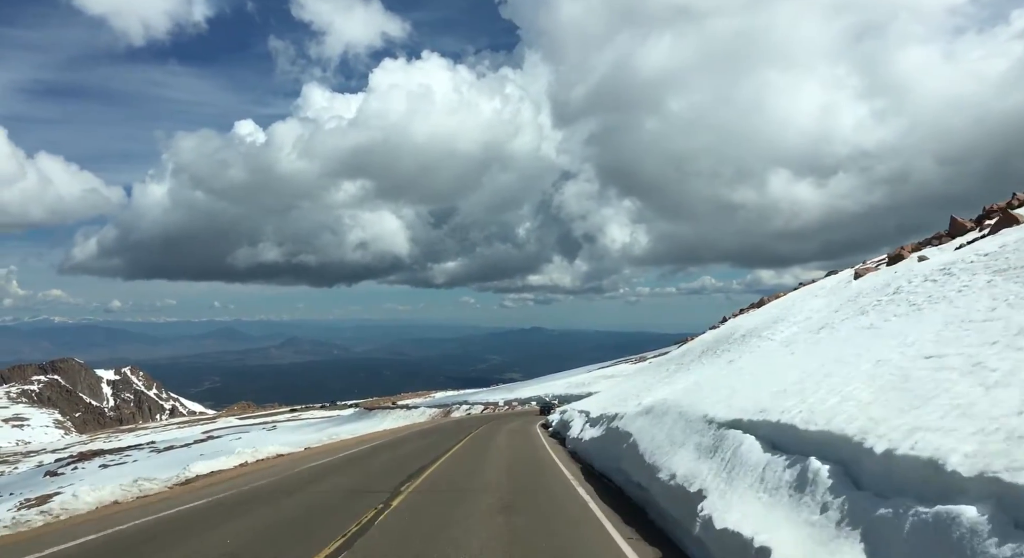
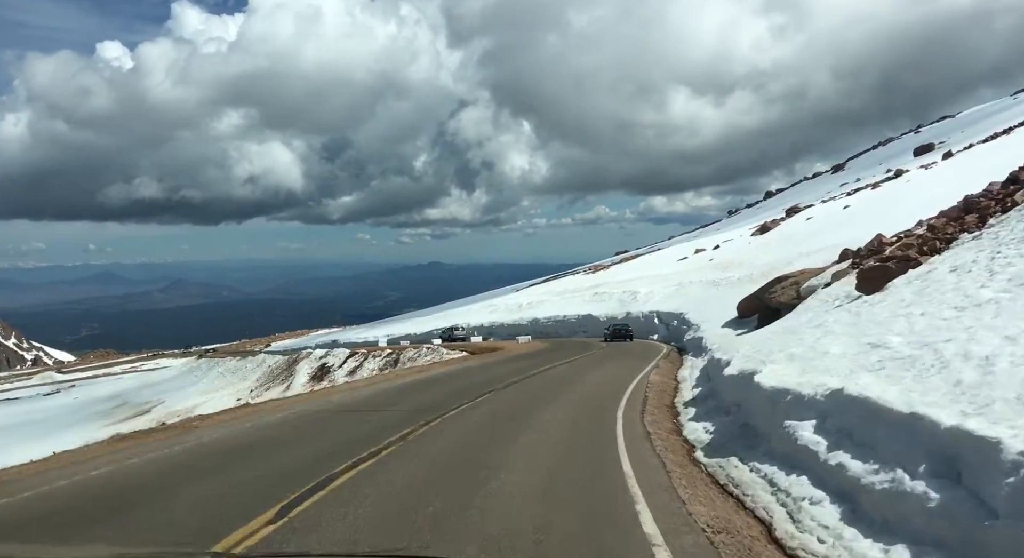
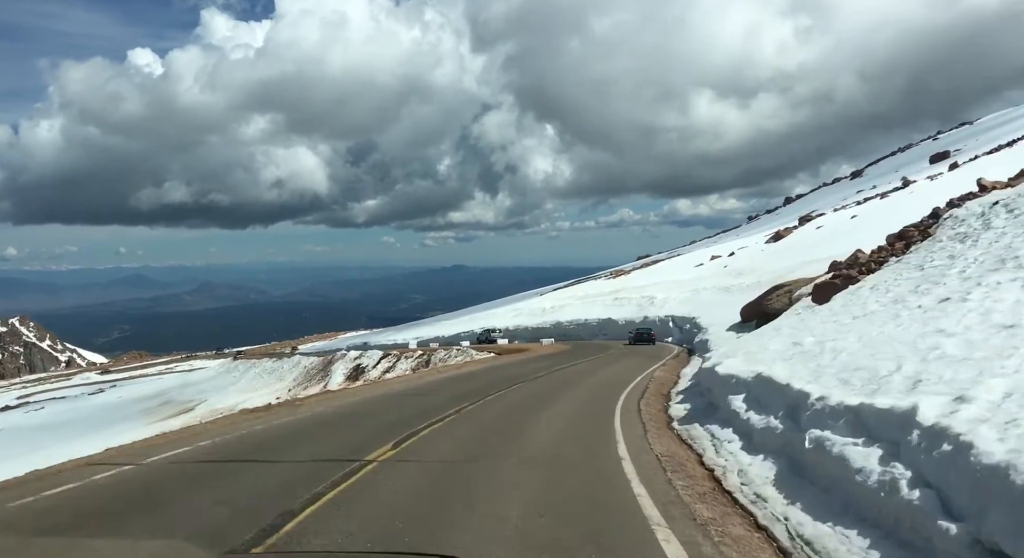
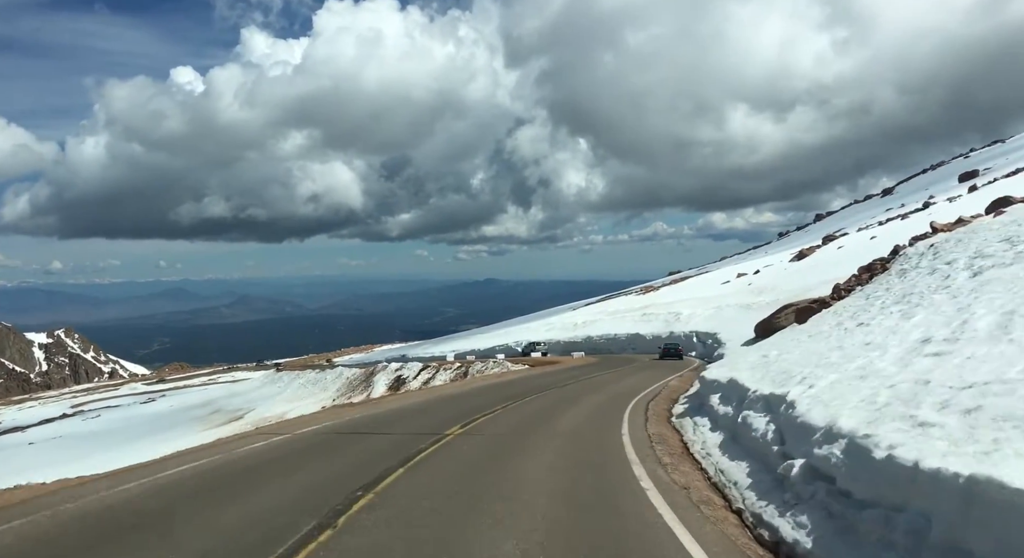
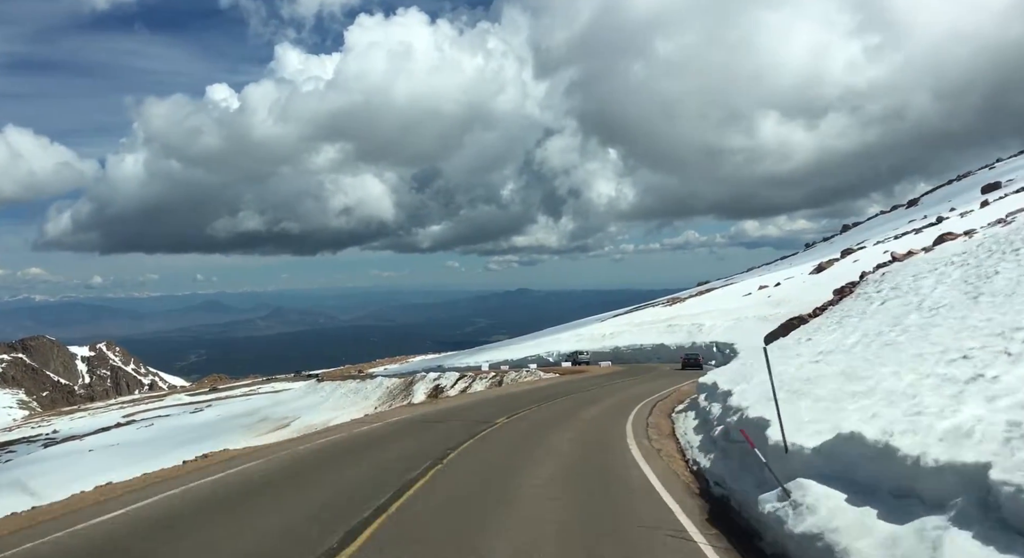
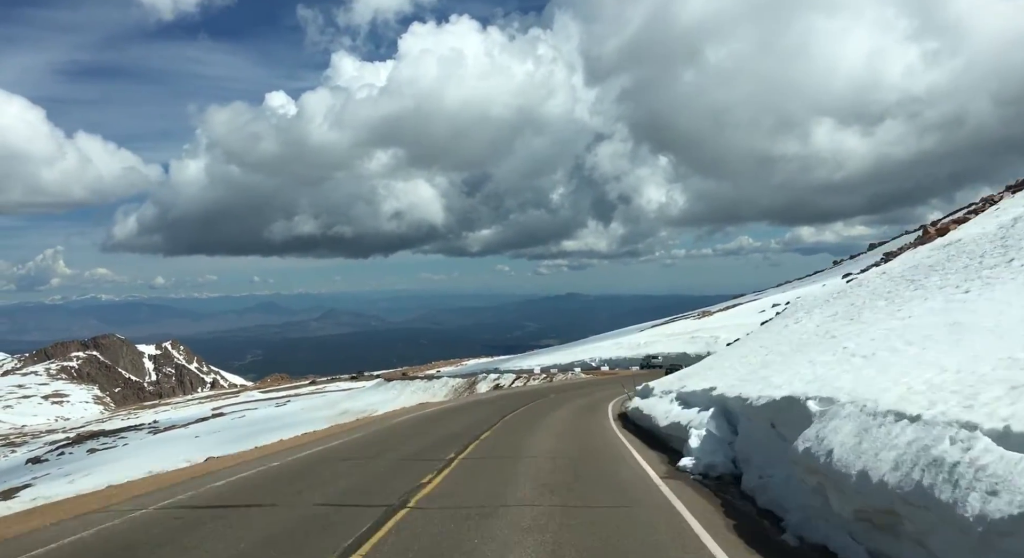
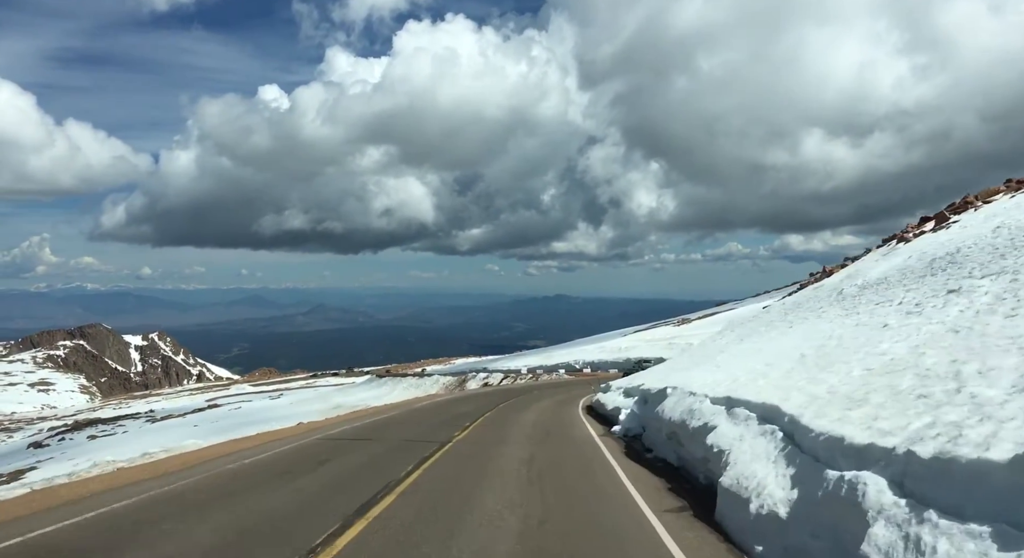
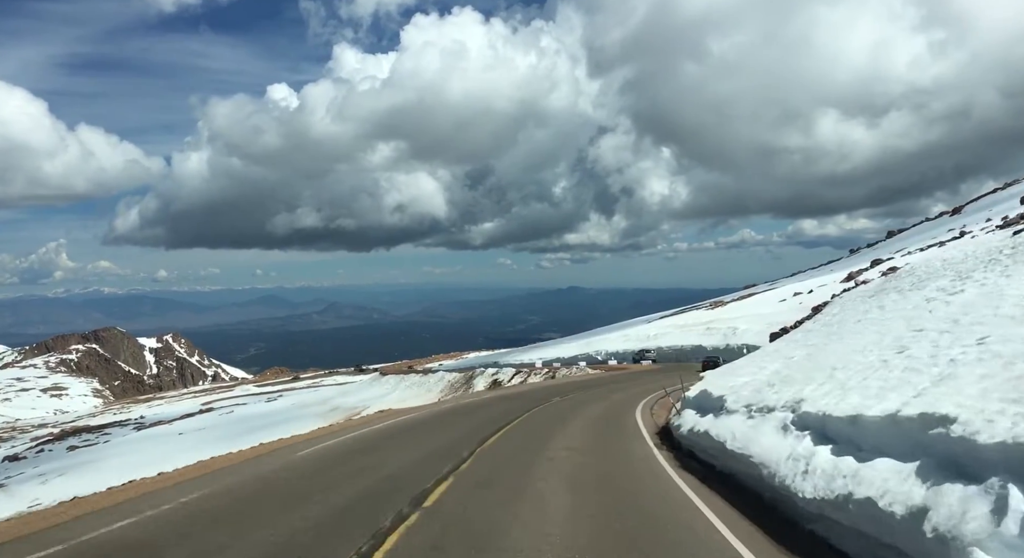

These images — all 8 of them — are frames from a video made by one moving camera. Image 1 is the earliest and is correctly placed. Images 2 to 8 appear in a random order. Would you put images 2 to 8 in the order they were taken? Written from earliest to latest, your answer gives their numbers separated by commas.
7, 6, 8, 5, 4, 3, 2
